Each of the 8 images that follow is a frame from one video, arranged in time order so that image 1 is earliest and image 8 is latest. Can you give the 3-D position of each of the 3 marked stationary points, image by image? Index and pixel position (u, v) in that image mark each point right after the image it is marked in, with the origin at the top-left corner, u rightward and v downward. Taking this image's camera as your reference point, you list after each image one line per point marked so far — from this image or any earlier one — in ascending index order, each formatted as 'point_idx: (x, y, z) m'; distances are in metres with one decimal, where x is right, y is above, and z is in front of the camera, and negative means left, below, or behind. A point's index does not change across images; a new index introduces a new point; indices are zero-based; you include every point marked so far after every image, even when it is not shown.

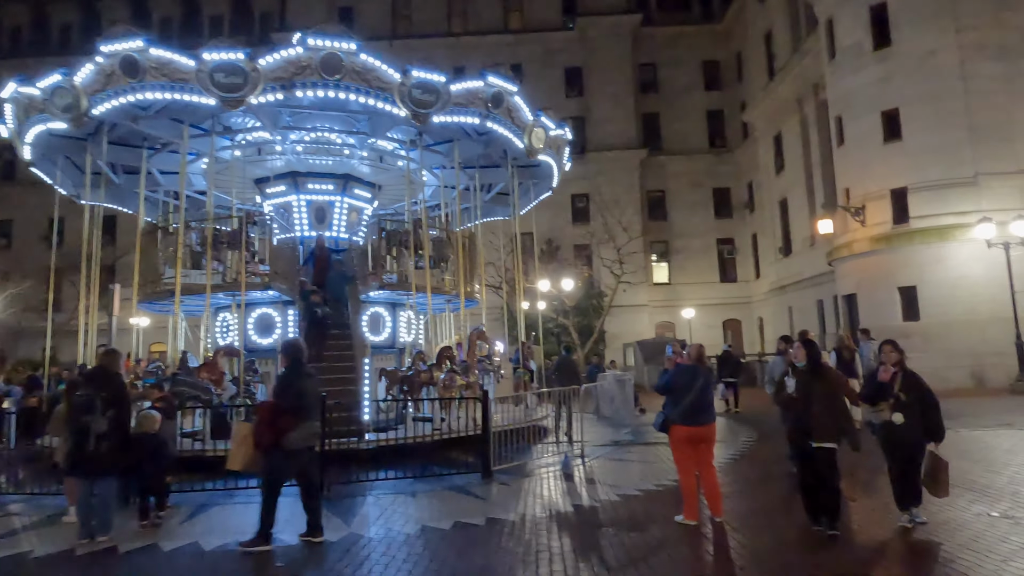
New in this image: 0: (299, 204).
0: (-4.9, +1.9, +15.3) m
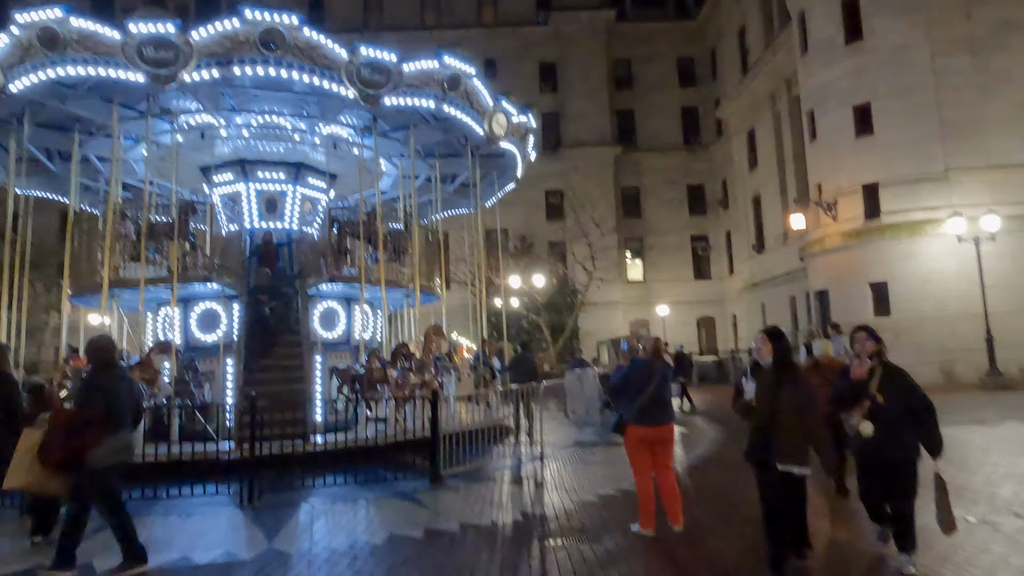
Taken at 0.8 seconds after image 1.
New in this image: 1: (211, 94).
0: (-5.7, +2.1, +14.4) m
1: (-5.2, +3.3, +11.5) m
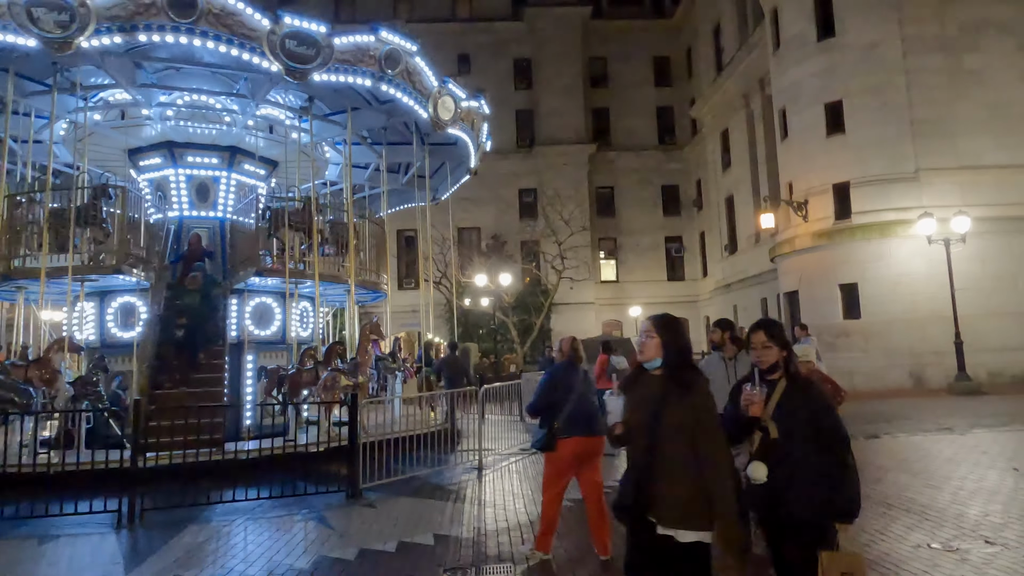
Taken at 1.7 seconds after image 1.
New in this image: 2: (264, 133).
0: (-6.7, +2.2, +13.4) m
1: (-6.1, +3.5, +10.5) m
2: (-5.0, +3.1, +13.5) m
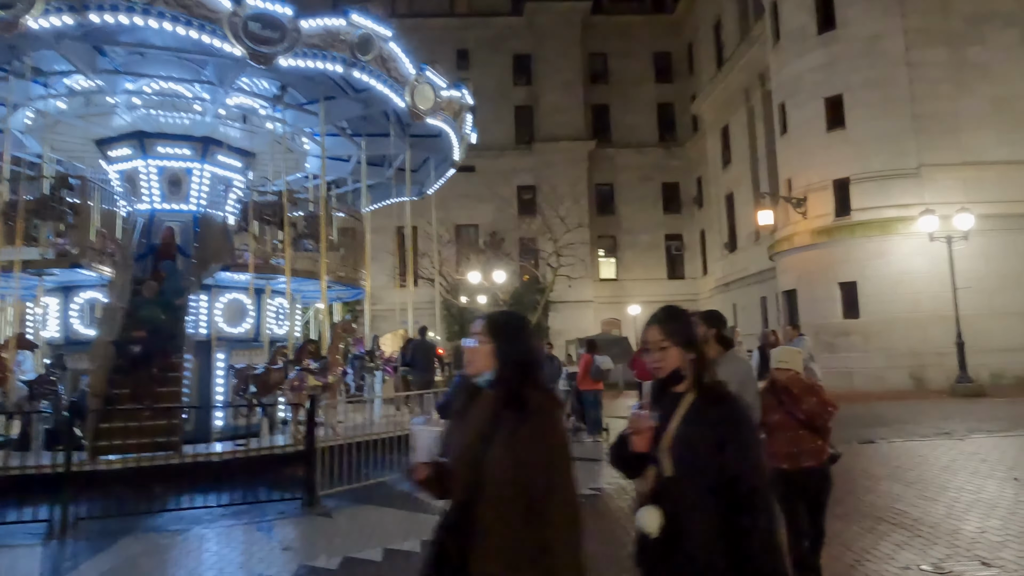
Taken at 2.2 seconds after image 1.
0: (-7.0, +2.3, +12.9) m
1: (-6.4, +3.5, +10.0) m
2: (-5.4, +3.2, +13.0) m
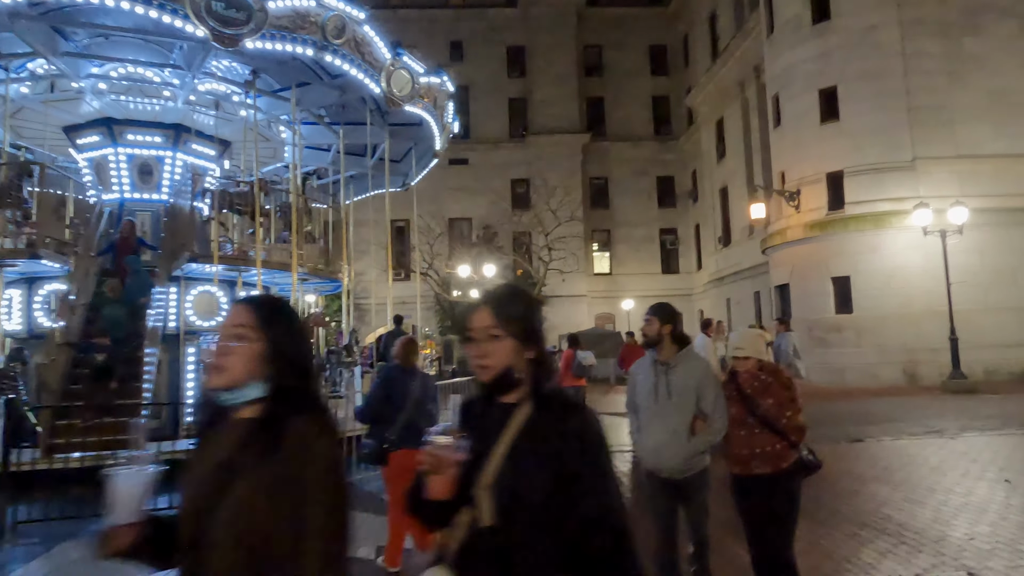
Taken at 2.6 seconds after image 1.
0: (-7.4, +2.4, +12.5) m
1: (-6.8, +3.7, +9.6) m
2: (-5.7, +3.4, +12.6) m
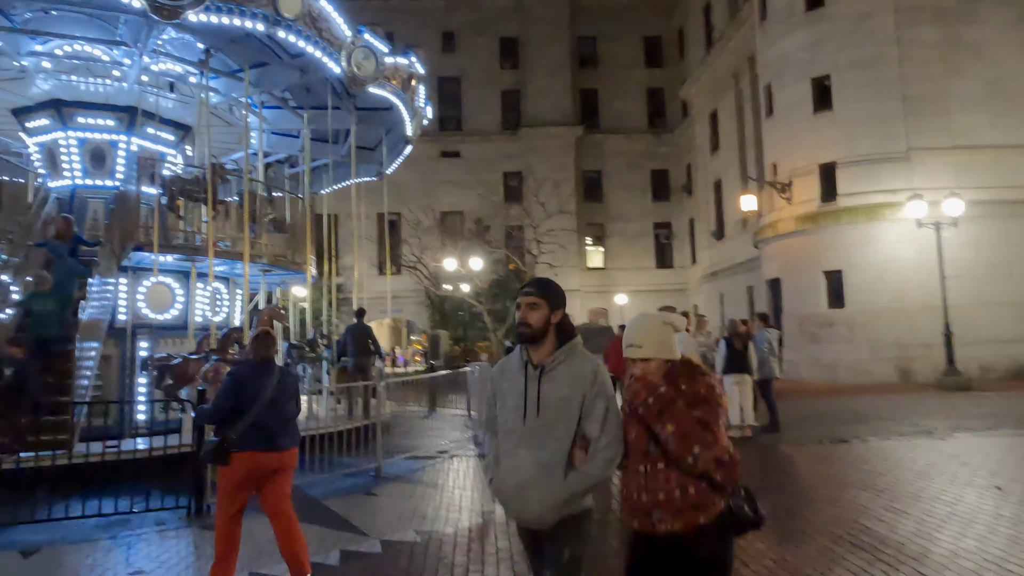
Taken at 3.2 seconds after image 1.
0: (-7.9, +2.6, +11.9) m
1: (-7.3, +3.8, +9.0) m
2: (-6.2, +3.5, +12.0) m
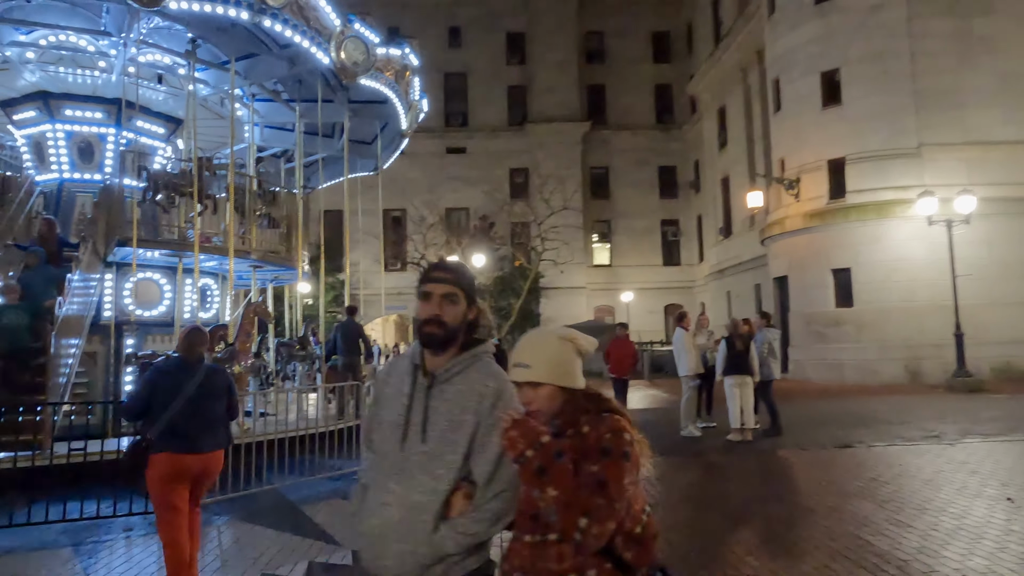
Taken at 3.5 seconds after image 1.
0: (-8.0, +2.7, +11.7) m
1: (-7.4, +3.9, +8.7) m
2: (-6.3, +3.6, +11.7) m
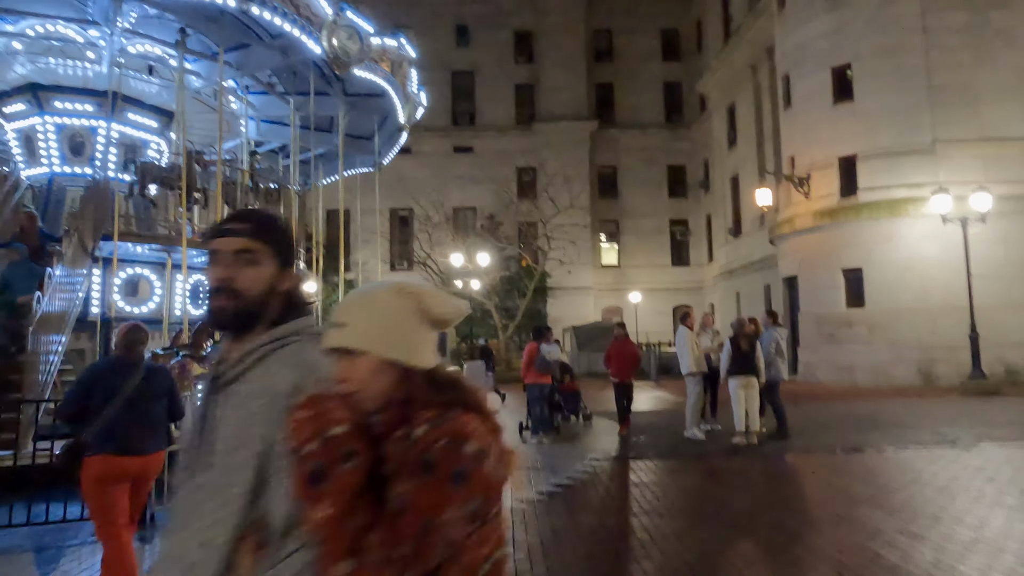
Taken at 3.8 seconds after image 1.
0: (-8.0, +2.7, +11.4) m
1: (-7.4, +3.9, +8.5) m
2: (-6.3, +3.7, +11.5) m
